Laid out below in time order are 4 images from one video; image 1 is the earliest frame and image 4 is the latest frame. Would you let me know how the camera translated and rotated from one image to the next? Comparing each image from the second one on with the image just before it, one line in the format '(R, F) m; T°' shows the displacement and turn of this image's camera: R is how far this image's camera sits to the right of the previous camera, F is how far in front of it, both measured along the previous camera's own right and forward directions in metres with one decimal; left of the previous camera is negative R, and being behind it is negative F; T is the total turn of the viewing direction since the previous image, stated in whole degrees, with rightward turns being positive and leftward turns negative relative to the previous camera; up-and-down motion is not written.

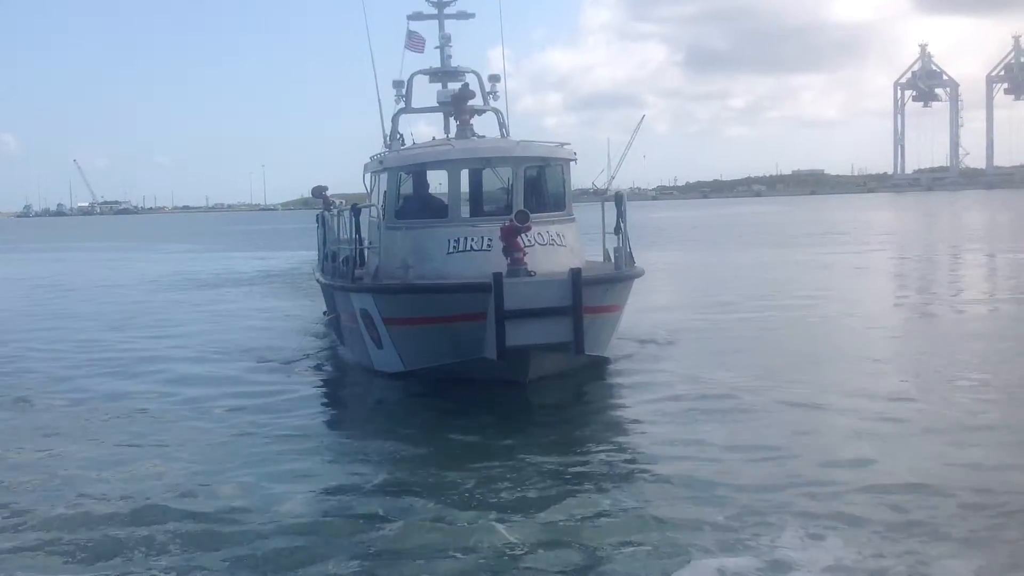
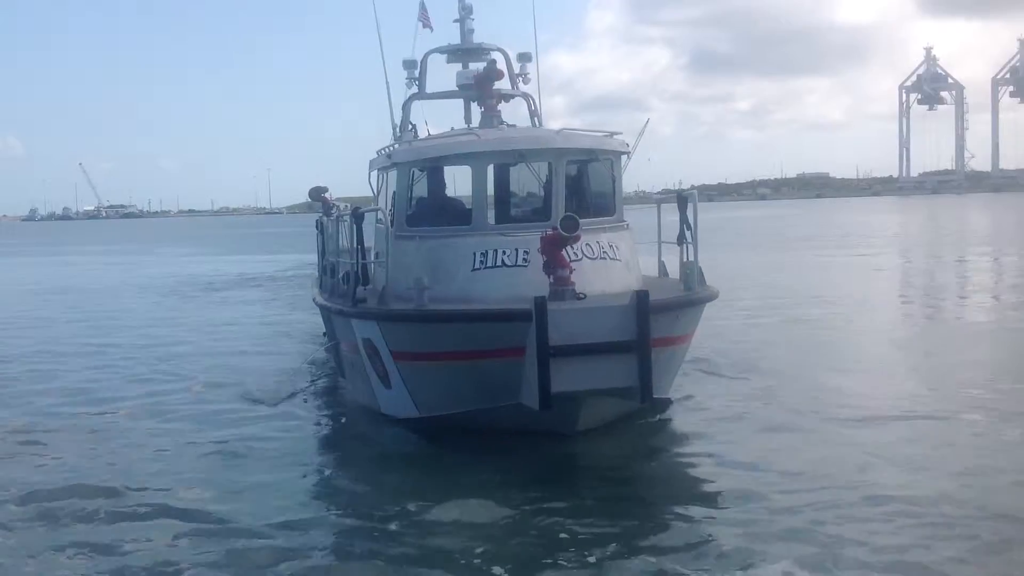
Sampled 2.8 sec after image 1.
(-0.3, +1.9) m; 0°
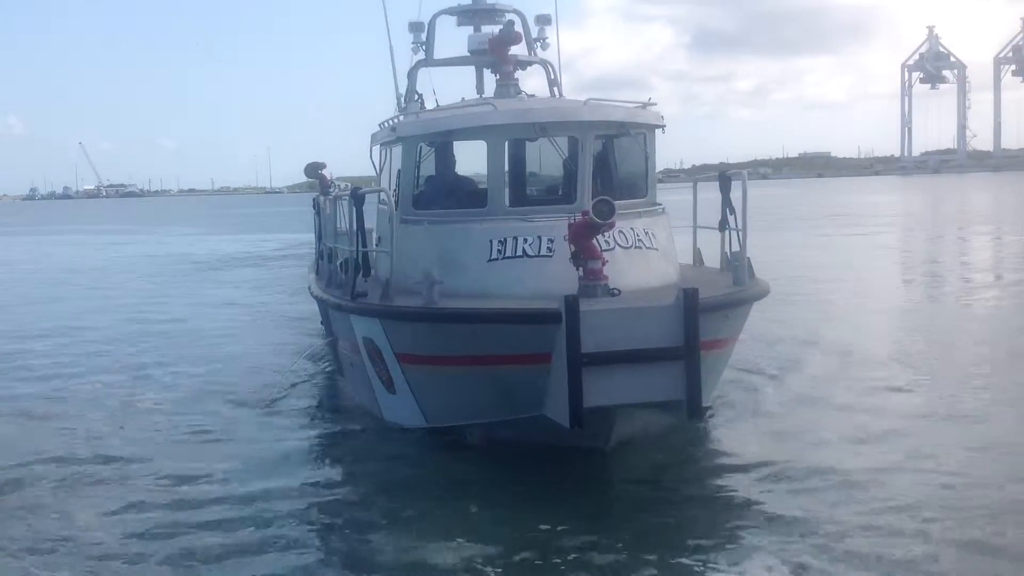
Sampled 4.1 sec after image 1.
(-0.1, +0.9) m; 0°
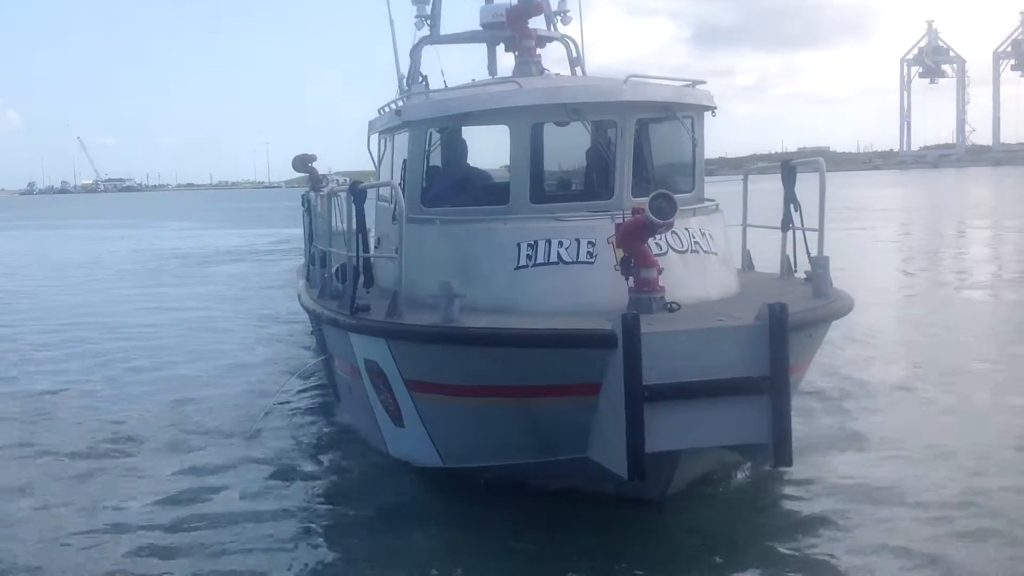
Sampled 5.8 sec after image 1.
(-0.2, +1.1) m; 0°
